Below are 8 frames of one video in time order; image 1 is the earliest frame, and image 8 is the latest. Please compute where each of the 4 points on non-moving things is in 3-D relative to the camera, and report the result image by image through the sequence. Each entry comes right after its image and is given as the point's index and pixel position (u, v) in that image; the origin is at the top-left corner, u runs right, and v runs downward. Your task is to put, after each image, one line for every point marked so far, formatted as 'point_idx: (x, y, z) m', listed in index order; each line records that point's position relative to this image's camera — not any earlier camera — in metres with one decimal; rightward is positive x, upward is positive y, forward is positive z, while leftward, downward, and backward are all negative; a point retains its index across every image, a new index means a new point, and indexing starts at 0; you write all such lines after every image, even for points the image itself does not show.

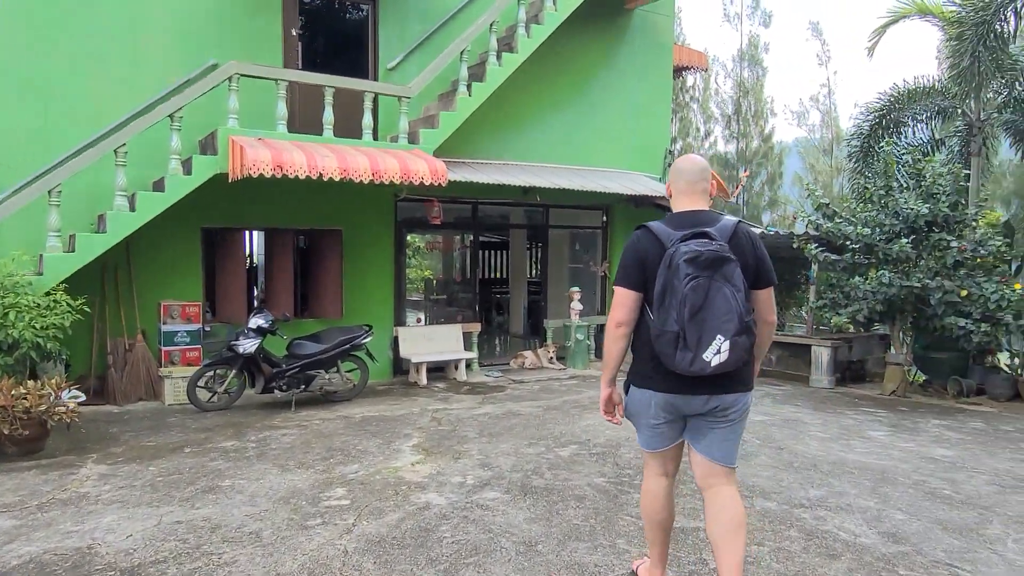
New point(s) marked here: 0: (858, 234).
0: (+3.8, +0.6, +8.2) m
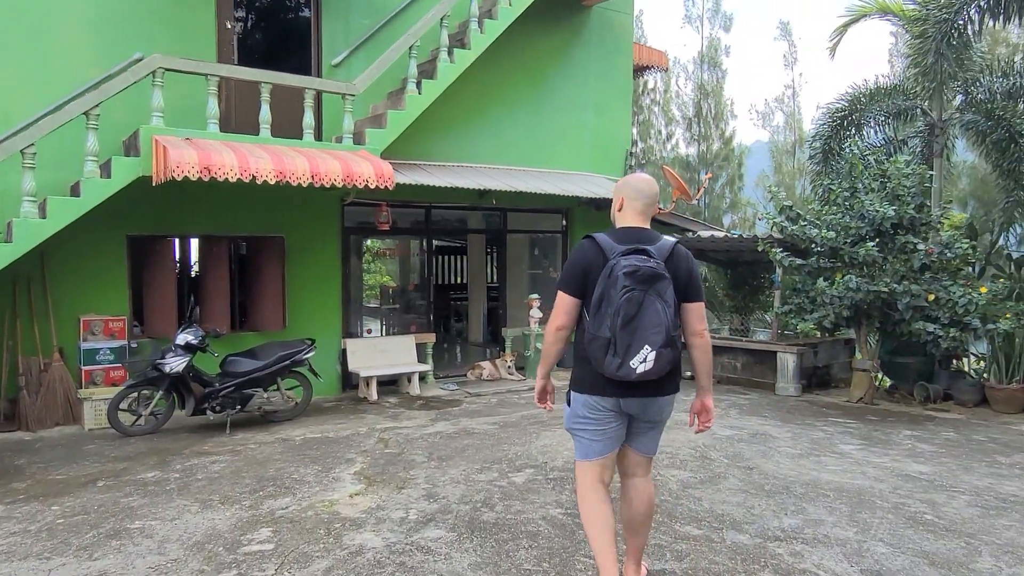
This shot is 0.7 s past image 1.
0: (+3.3, +0.5, +7.9) m
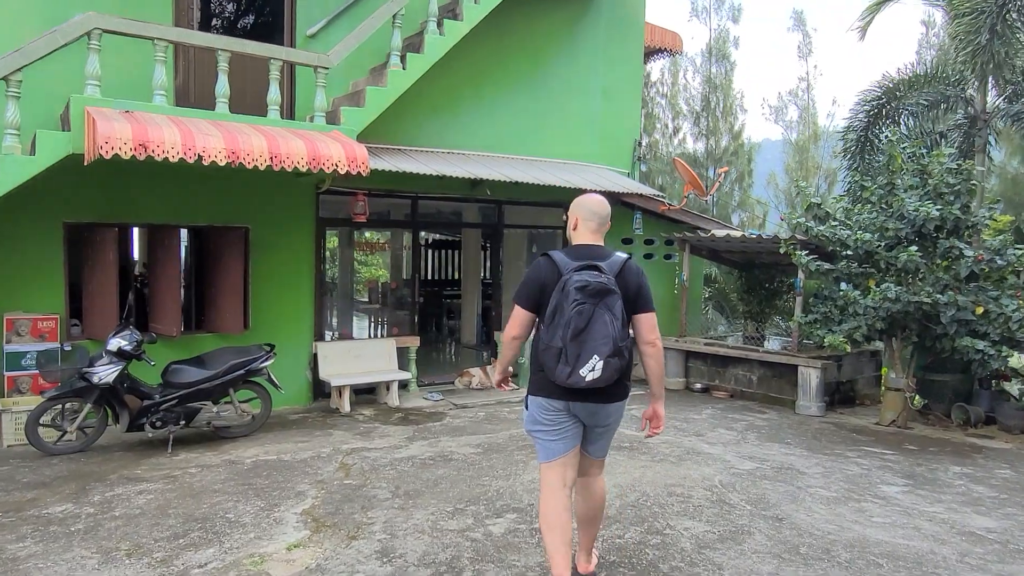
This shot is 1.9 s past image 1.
0: (+3.2, +0.5, +7.0) m
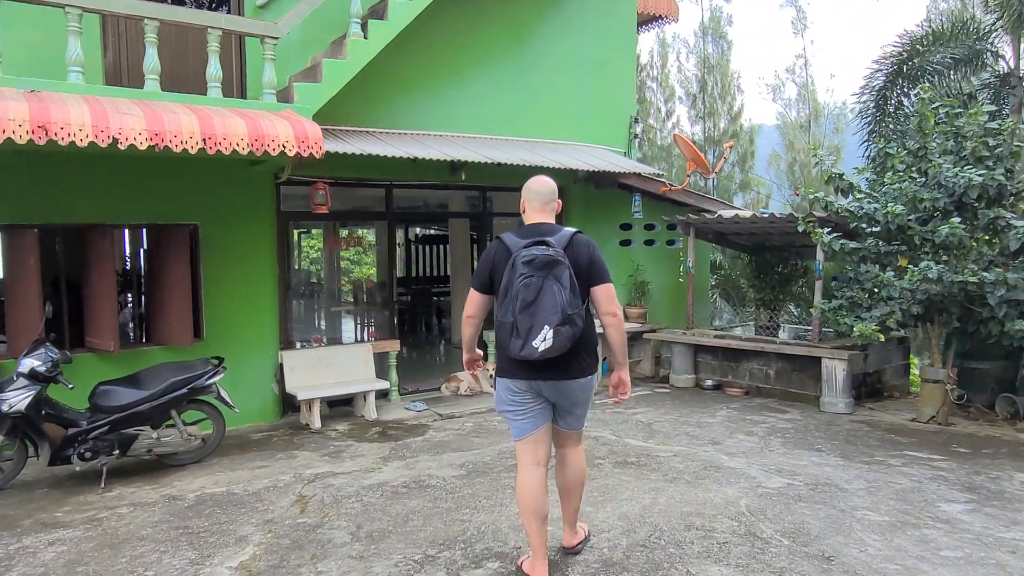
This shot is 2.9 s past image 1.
0: (+3.1, +0.6, +6.2) m
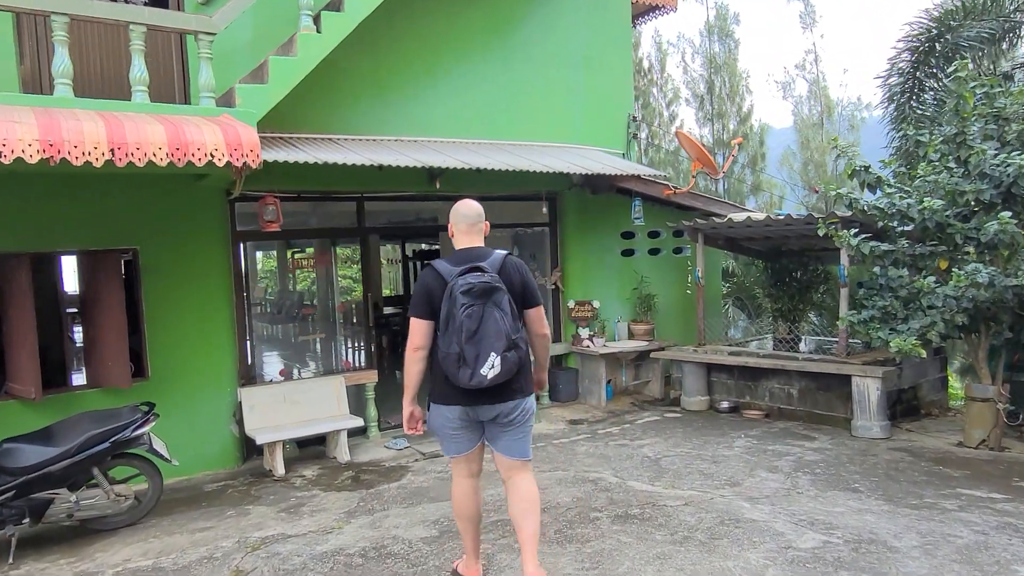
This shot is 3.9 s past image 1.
0: (+2.9, +0.6, +5.4) m
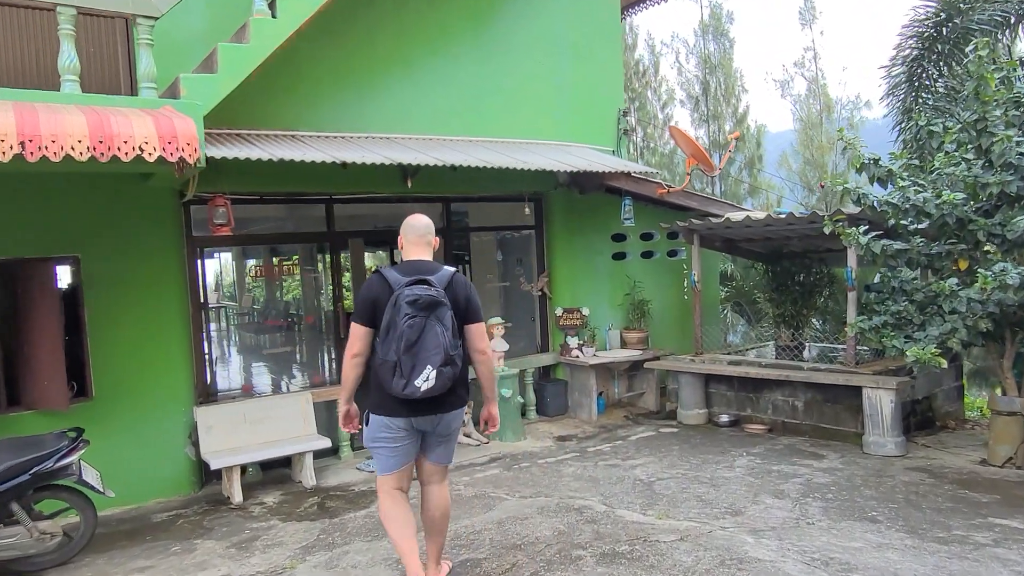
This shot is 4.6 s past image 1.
0: (+2.8, +0.5, +4.9) m
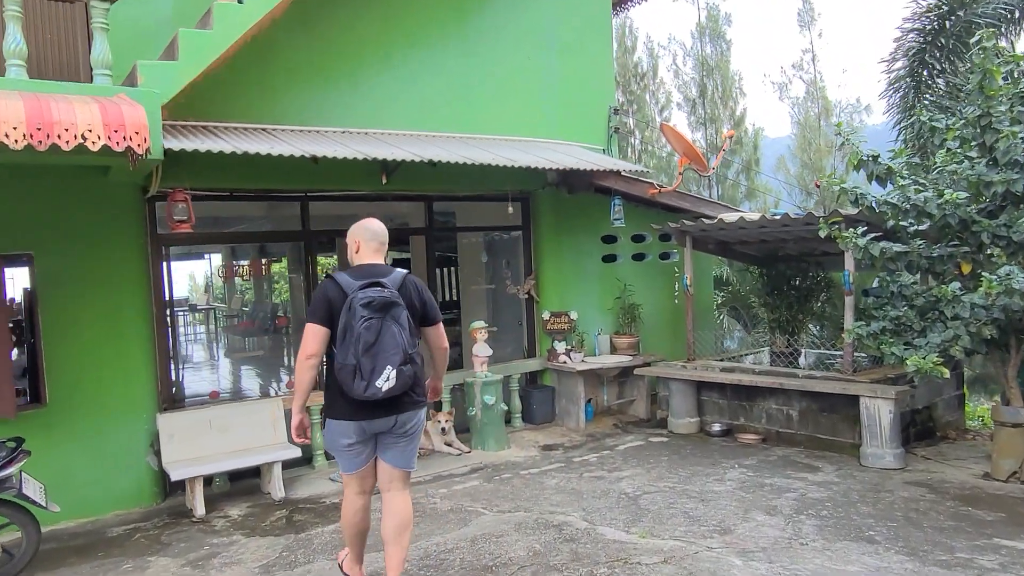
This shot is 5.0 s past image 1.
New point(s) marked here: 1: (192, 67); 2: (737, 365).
0: (+2.7, +0.5, +4.6) m
1: (-1.9, +1.3, +4.5) m
2: (+2.0, -0.7, +6.7) m
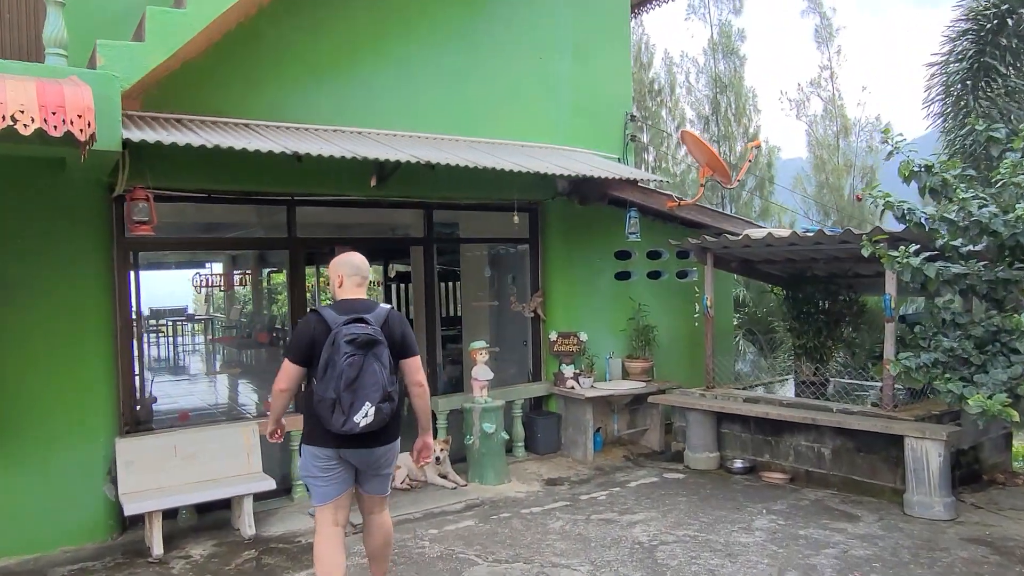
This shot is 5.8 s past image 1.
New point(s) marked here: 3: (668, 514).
0: (+2.7, +0.4, +4.0) m
1: (-1.9, +1.3, +4.0) m
2: (+2.0, -0.9, +6.1) m
3: (+1.0, -1.5, +4.9) m
